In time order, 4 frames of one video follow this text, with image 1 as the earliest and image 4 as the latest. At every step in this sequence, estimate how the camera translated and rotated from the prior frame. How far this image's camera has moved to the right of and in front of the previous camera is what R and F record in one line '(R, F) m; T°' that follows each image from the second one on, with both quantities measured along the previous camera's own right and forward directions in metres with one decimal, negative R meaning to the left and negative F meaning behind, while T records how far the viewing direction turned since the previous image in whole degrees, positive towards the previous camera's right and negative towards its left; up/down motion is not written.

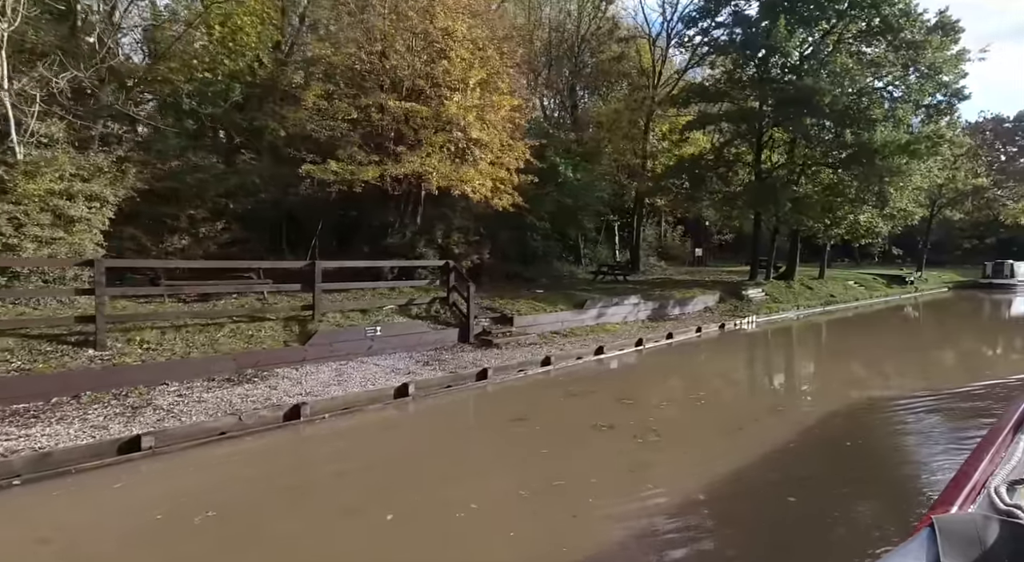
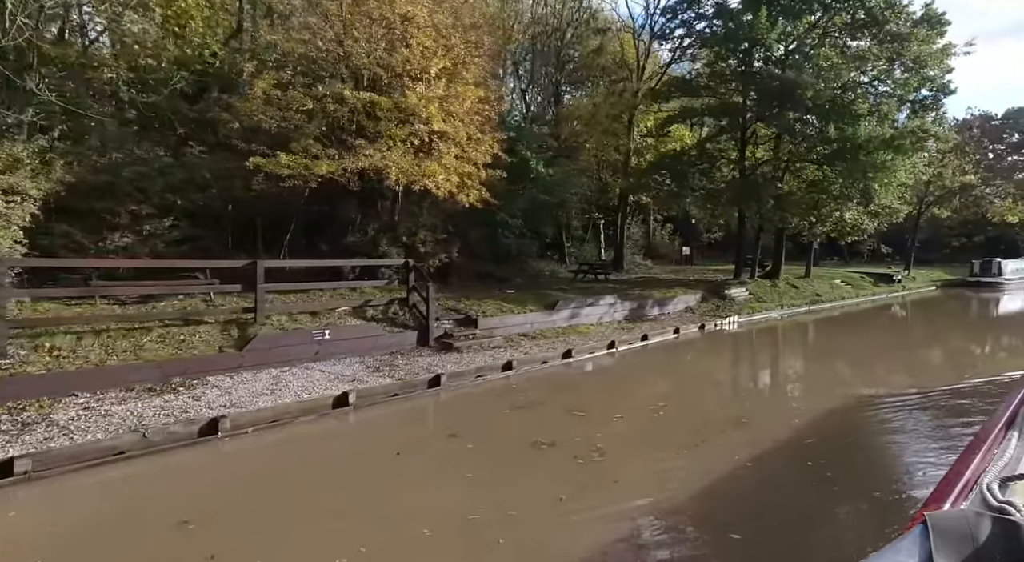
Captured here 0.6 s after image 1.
(+0.6, +0.7) m; +1°
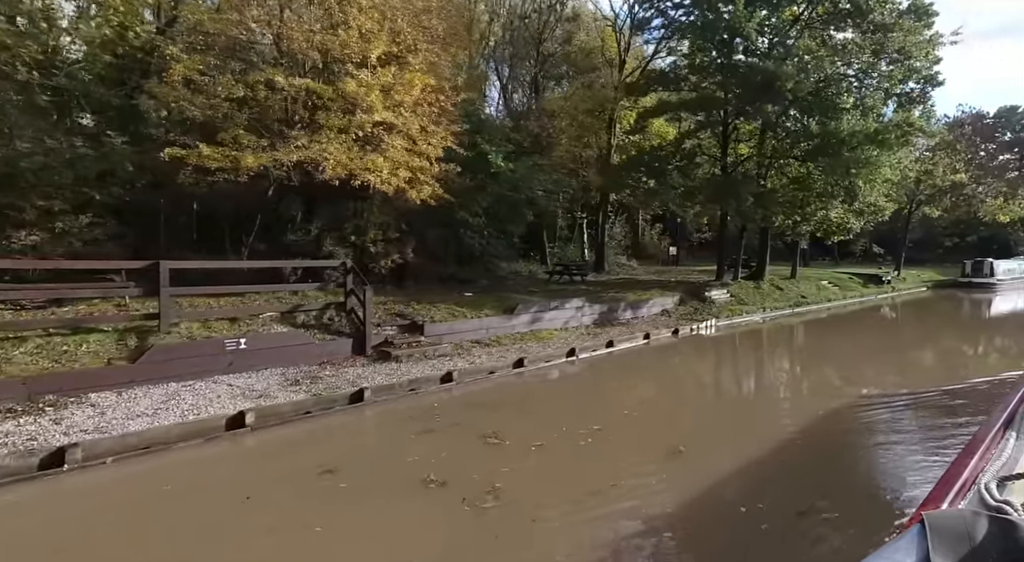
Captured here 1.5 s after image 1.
(+0.9, +1.1) m; 0°
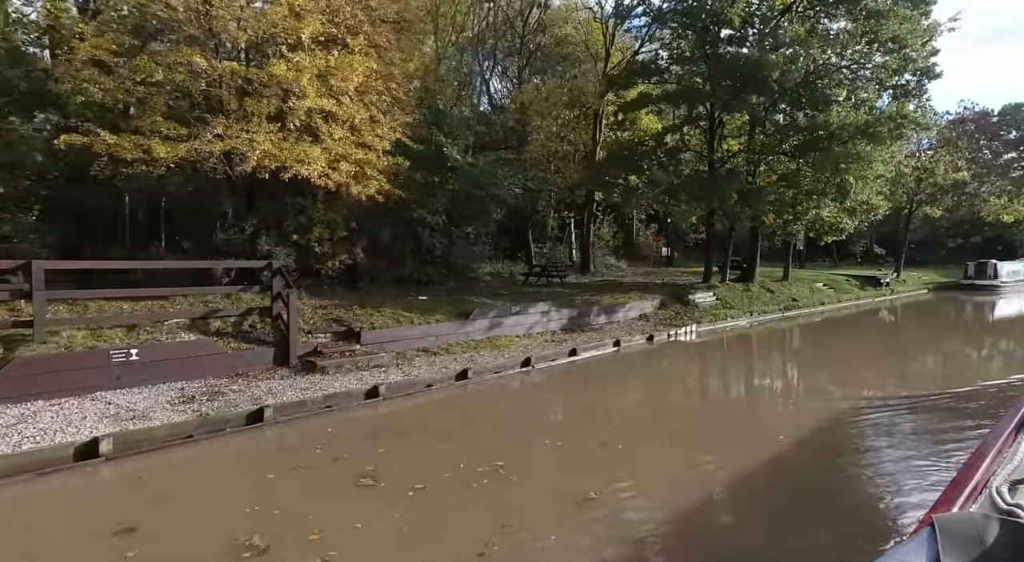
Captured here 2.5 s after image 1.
(+1.0, +1.2) m; 0°
